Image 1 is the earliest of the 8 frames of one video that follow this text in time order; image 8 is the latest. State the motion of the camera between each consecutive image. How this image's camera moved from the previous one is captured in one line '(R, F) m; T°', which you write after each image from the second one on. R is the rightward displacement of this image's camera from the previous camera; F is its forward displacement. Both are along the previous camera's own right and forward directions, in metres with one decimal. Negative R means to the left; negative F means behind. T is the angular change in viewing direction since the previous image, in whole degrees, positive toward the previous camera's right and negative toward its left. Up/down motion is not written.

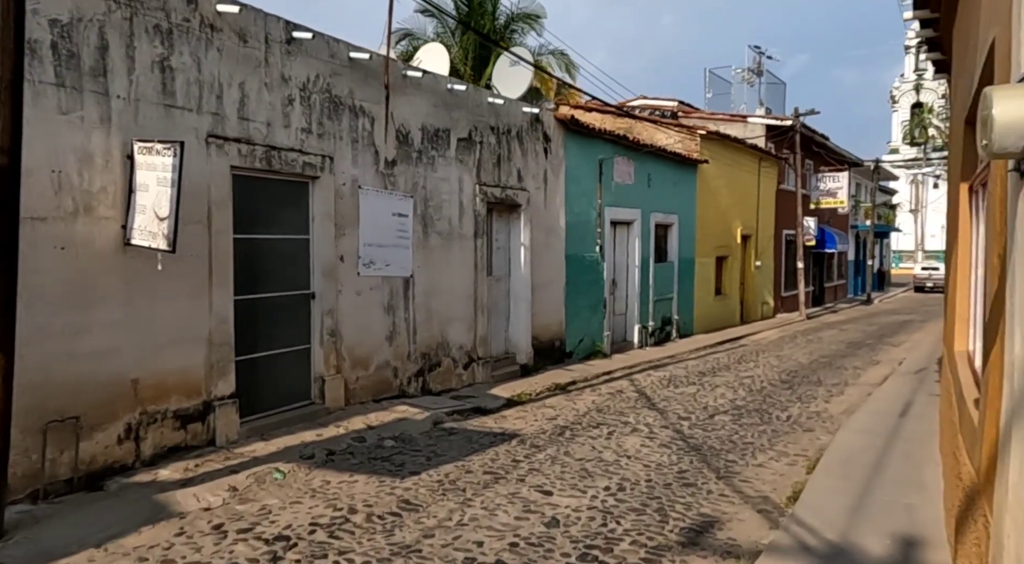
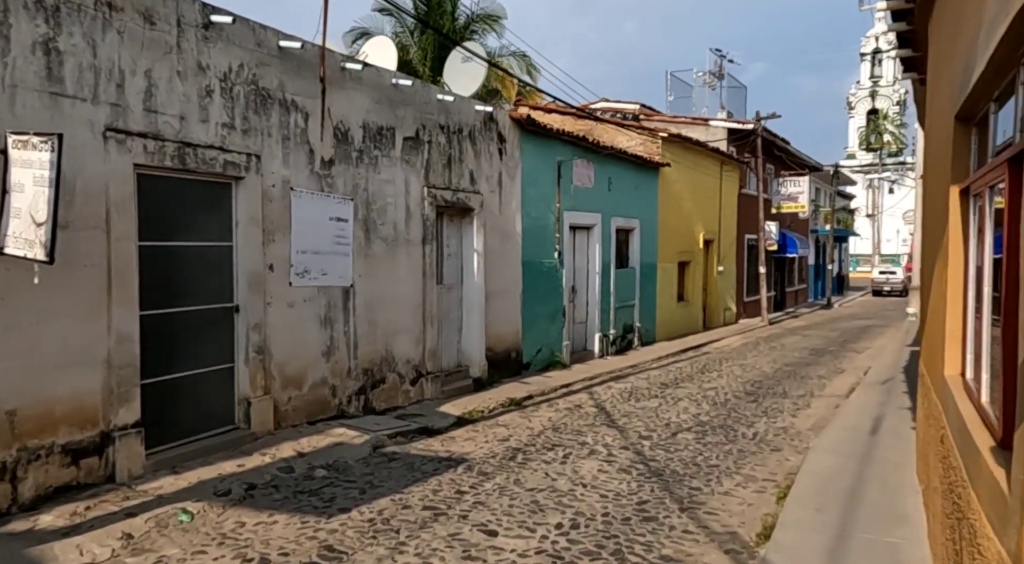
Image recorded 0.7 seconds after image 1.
(+0.1, +0.7) m; +2°
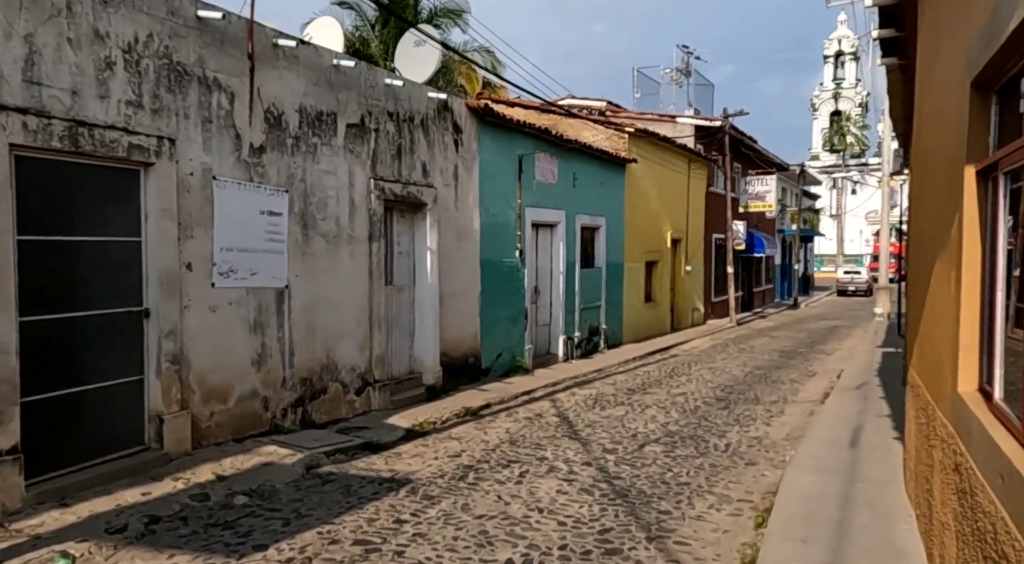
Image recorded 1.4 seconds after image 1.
(+0.1, +0.8) m; +2°
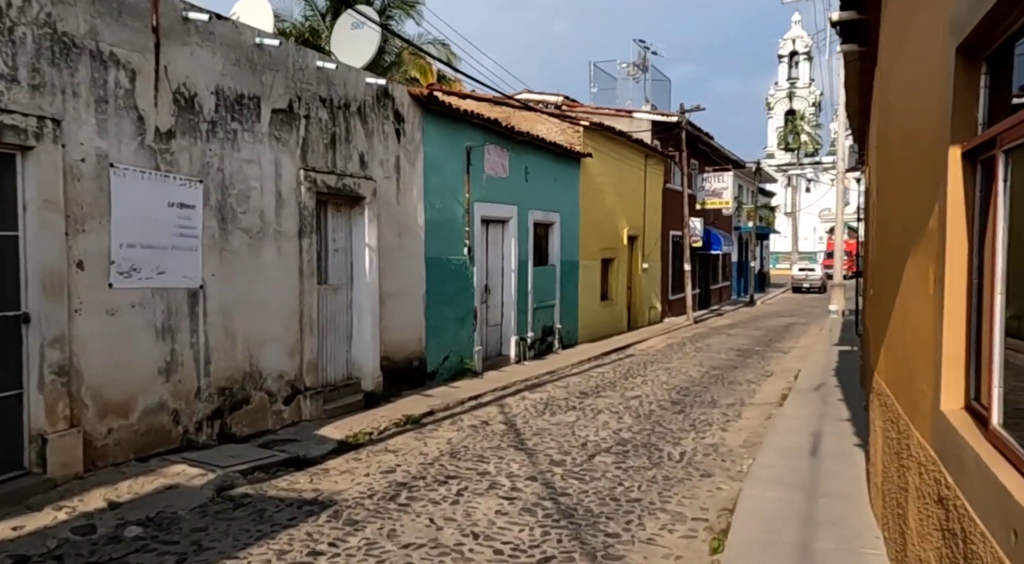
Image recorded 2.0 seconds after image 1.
(+0.2, +0.7) m; +3°
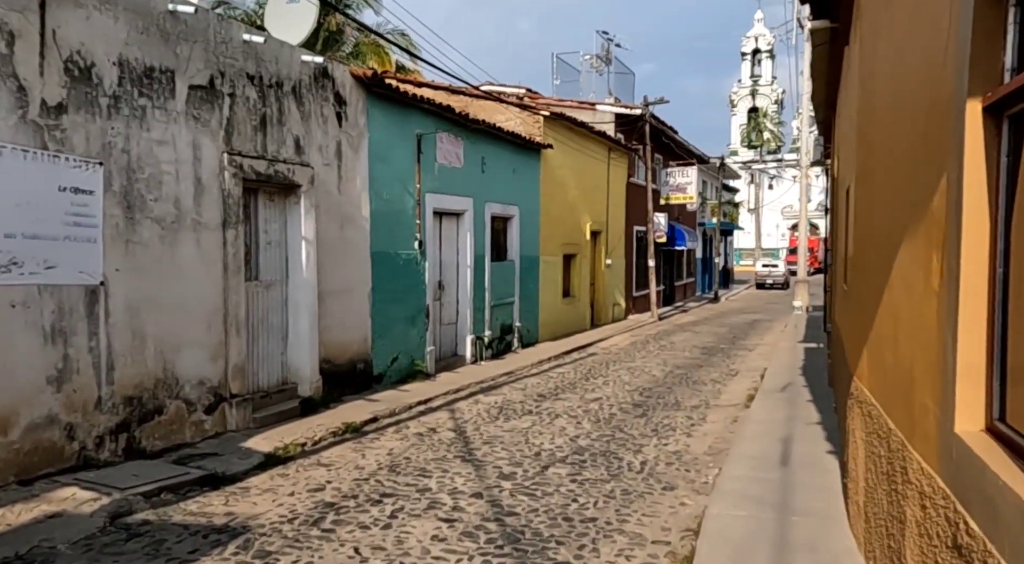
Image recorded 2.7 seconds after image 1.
(+0.2, +0.8) m; +2°
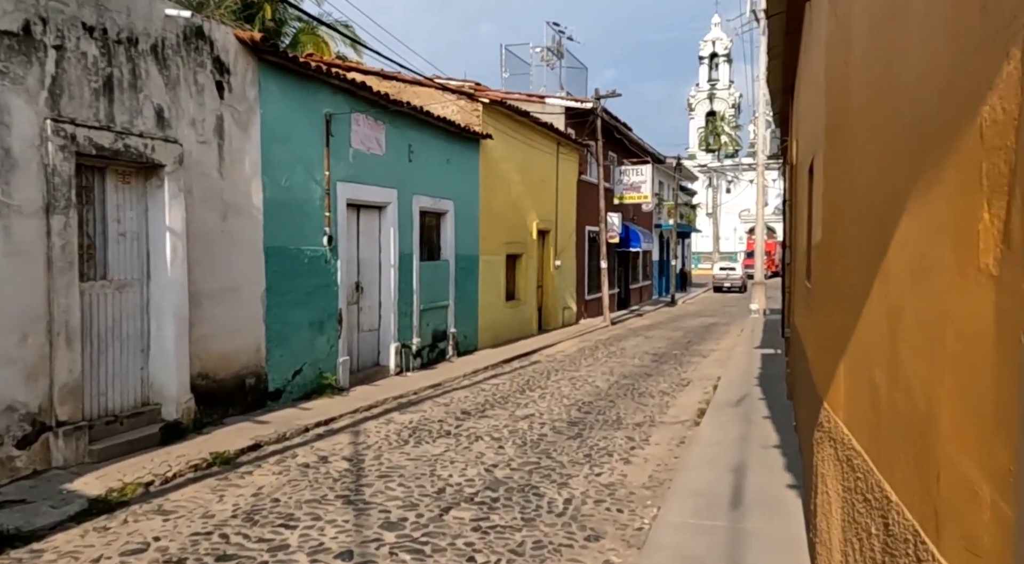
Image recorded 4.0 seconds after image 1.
(+0.5, +1.5) m; +3°
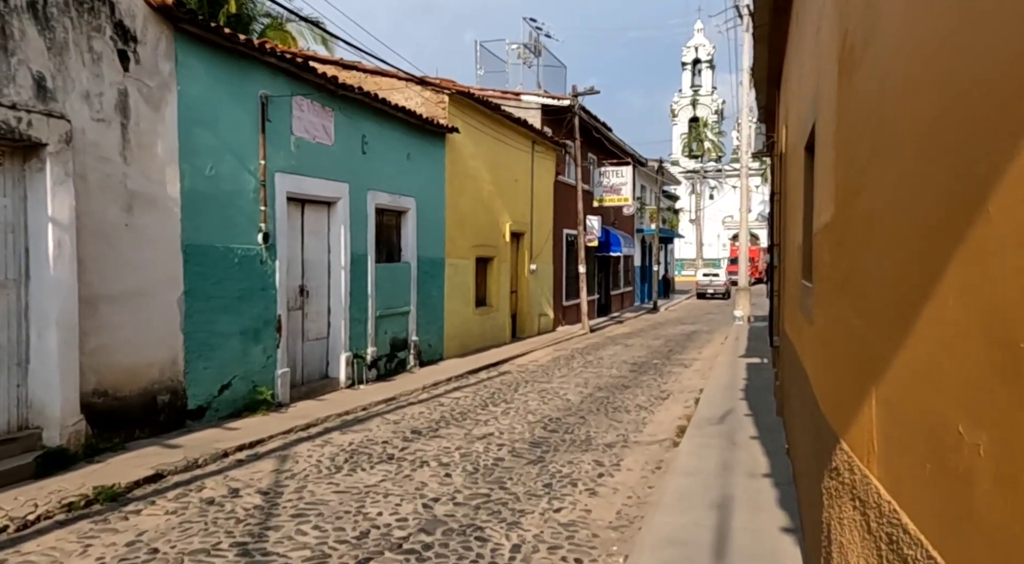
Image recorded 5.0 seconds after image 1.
(+0.3, +1.2) m; +1°
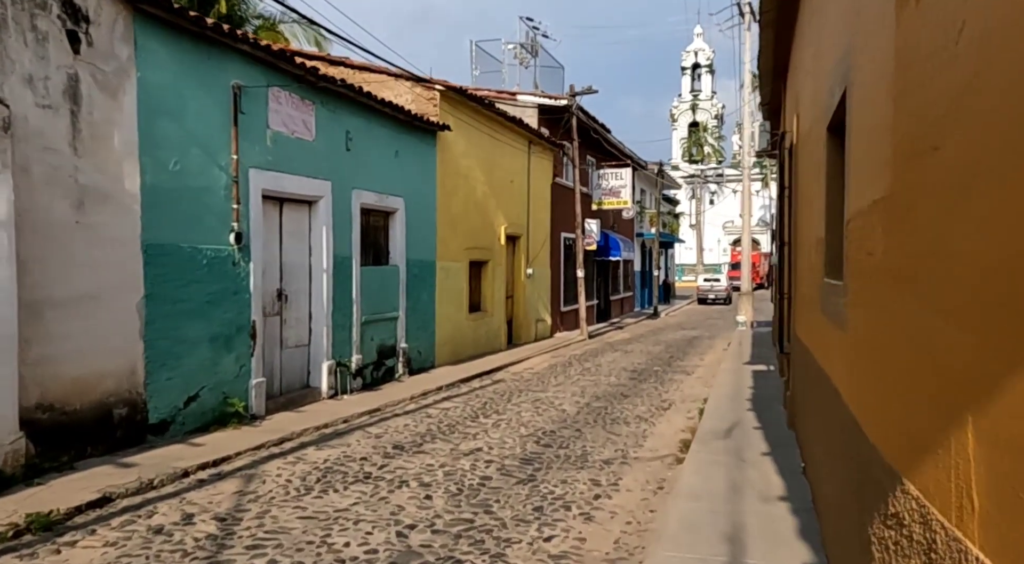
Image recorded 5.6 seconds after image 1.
(+0.1, +0.7) m; 0°
